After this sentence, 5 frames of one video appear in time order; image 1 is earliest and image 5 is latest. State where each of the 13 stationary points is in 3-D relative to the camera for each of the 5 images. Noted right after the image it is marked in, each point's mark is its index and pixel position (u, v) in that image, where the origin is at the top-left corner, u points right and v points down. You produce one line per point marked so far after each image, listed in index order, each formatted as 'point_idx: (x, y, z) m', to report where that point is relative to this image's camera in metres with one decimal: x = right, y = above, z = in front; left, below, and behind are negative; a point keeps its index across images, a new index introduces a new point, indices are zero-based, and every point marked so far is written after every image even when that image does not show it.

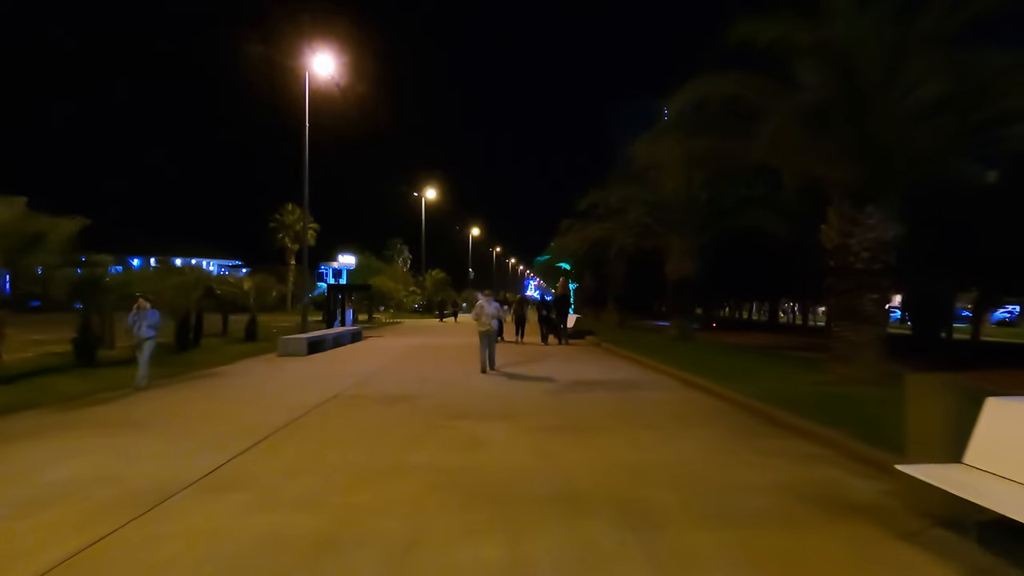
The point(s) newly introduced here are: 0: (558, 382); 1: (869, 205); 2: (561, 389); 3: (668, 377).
0: (+1.4, -2.6, +19.1) m
1: (+7.4, +1.7, +14.6) m
2: (+1.4, -2.6, +18.0) m
3: (+4.3, -2.6, +19.0) m
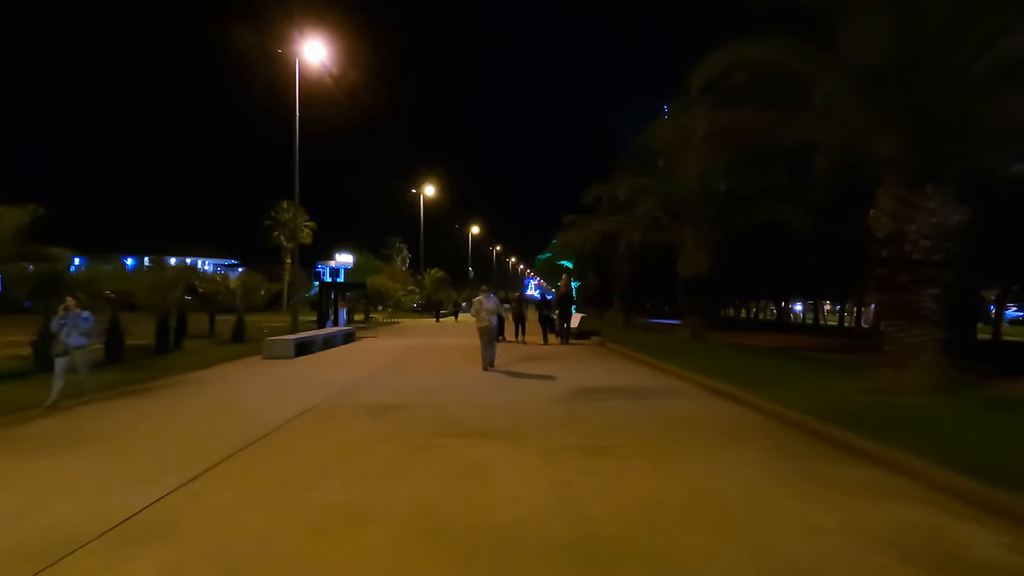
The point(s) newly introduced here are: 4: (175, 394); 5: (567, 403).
0: (+1.5, -2.5, +17.2) m
1: (+7.5, +1.8, +12.7) m
2: (+1.5, -2.5, +16.1) m
3: (+4.4, -2.5, +17.1) m
4: (-9.1, -3.0, +19.4) m
5: (+1.3, -2.5, +15.3) m
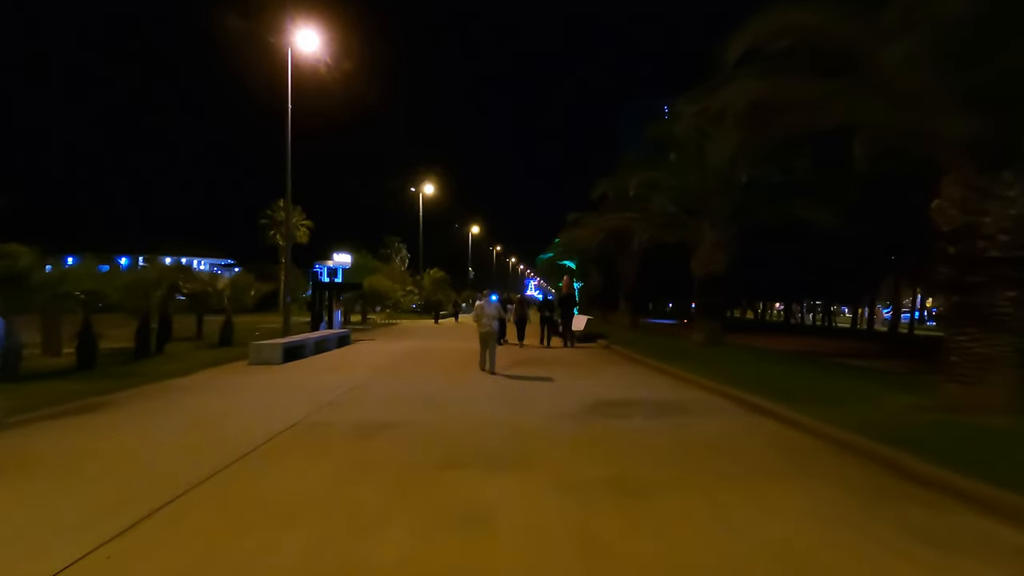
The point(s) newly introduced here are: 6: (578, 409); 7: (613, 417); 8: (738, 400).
0: (+1.6, -2.5, +15.5) m
1: (+7.7, +1.8, +10.9) m
2: (+1.6, -2.6, +14.4) m
3: (+4.5, -2.5, +15.4) m
4: (-9.0, -3.0, +17.6) m
5: (+1.4, -2.5, +13.6) m
6: (+1.4, -2.6, +14.5) m
7: (+2.0, -2.5, +13.6) m
8: (+5.1, -2.6, +15.7) m
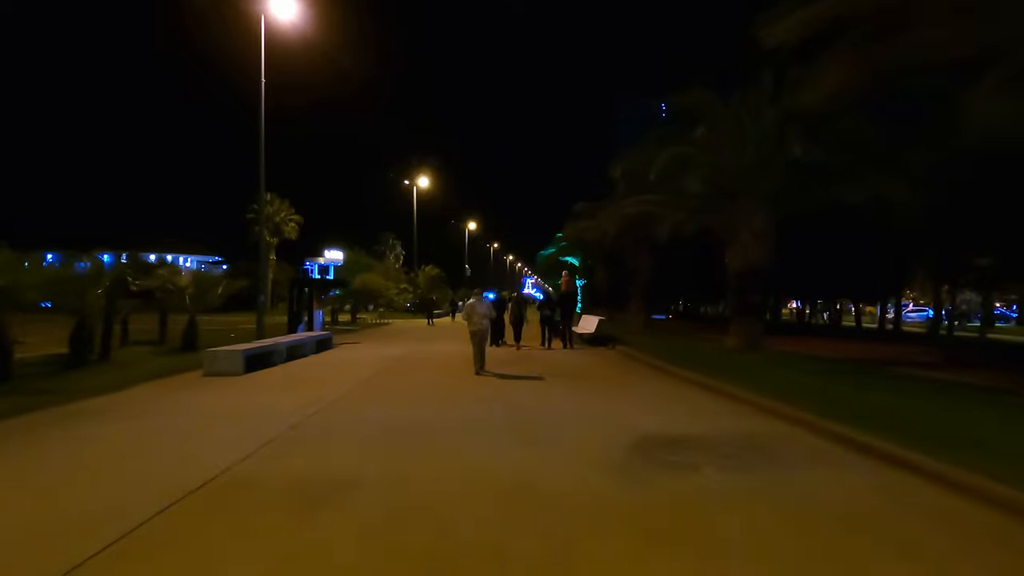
0: (+1.8, -2.4, +11.6) m
1: (+7.9, +1.9, +7.1) m
2: (+1.8, -2.5, +10.5) m
3: (+4.7, -2.5, +11.6) m
4: (-8.8, -2.9, +13.7) m
5: (+1.6, -2.5, +9.7) m
6: (+1.6, -2.5, +10.6) m
7: (+2.2, -2.4, +9.7) m
8: (+5.2, -2.6, +11.9) m
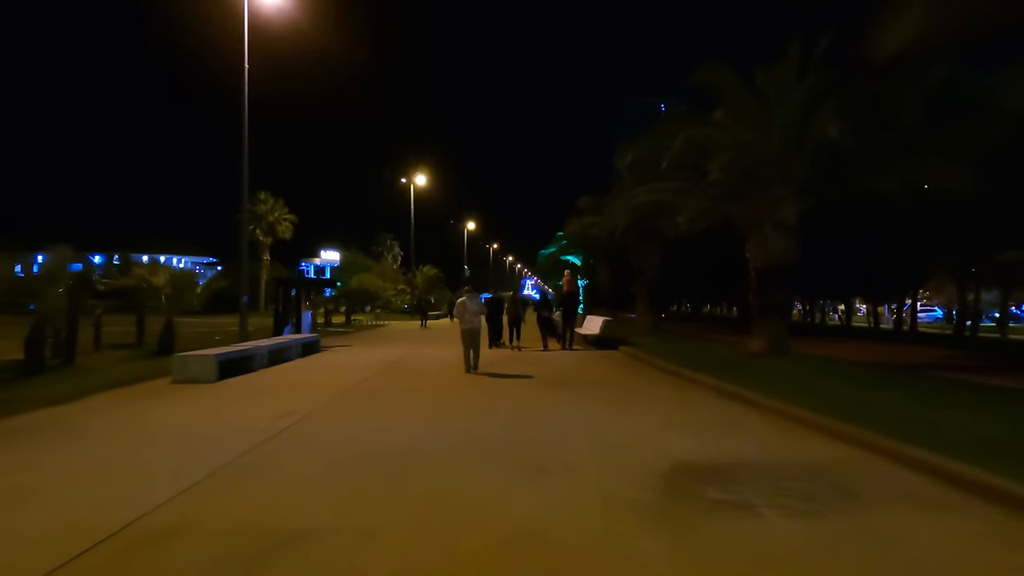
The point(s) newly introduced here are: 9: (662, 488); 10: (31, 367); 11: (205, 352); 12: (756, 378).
0: (+1.9, -2.3, +9.6) m
1: (+7.9, +2.0, +5.1) m
2: (+1.8, -2.4, +8.5) m
3: (+4.8, -2.4, +9.6) m
4: (-8.8, -2.8, +11.7) m
5: (+1.7, -2.4, +7.7) m
6: (+1.7, -2.4, +8.6) m
7: (+2.2, -2.4, +7.7) m
8: (+5.3, -2.5, +9.9) m
9: (+1.8, -2.4, +8.5) m
10: (-13.3, -2.2, +19.4) m
11: (-8.5, -1.8, +19.3) m
12: (+6.2, -2.3, +17.6) m
